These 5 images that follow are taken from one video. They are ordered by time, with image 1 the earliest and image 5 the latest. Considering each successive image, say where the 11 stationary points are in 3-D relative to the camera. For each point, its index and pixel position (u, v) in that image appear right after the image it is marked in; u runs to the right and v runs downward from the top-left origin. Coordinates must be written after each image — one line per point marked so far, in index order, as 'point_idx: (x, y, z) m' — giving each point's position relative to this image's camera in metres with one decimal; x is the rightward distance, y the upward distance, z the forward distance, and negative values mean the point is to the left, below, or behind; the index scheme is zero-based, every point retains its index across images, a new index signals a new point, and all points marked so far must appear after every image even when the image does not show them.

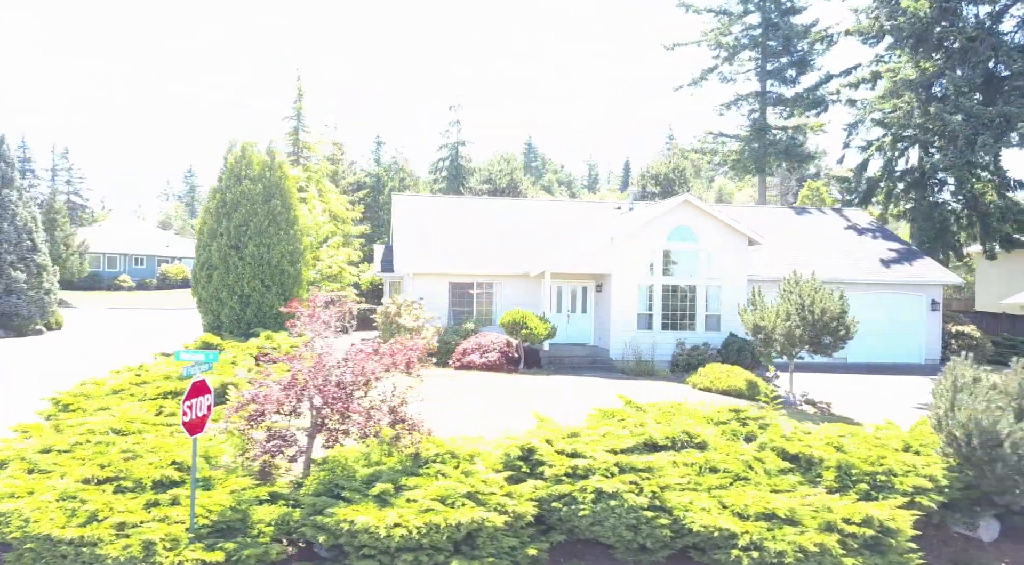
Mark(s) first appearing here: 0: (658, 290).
0: (+3.9, -0.2, +19.2) m
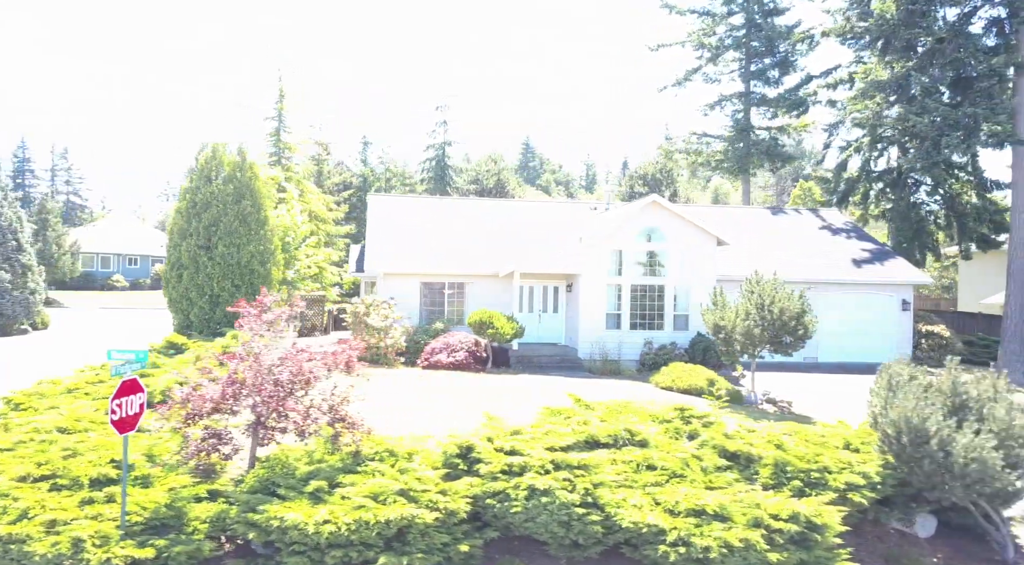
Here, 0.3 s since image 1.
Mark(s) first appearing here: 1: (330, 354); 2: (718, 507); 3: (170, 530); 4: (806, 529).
0: (+3.0, -0.2, +19.3) m
1: (-2.3, -0.9, +9.1) m
2: (+2.3, -2.5, +8.2) m
3: (-3.7, -2.7, +7.8) m
4: (+3.2, -2.7, +8.0) m
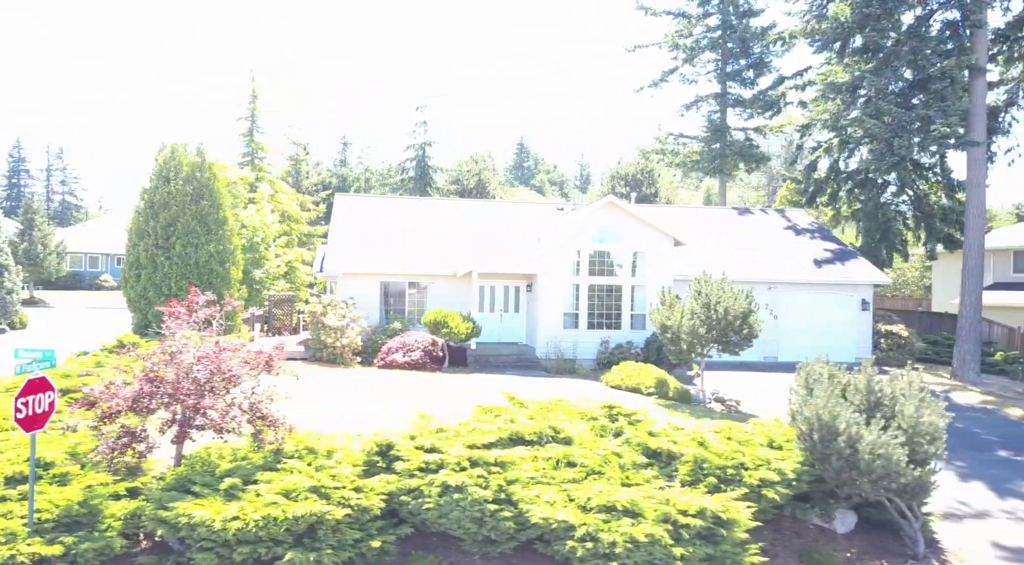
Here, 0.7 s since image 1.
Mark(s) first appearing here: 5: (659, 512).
0: (+1.9, -0.2, +19.5) m
1: (-3.3, -0.9, +9.1) m
2: (+1.3, -2.5, +8.4) m
3: (-4.7, -2.7, +7.9) m
4: (+2.2, -2.7, +8.2) m
5: (+1.7, -2.6, +8.2) m
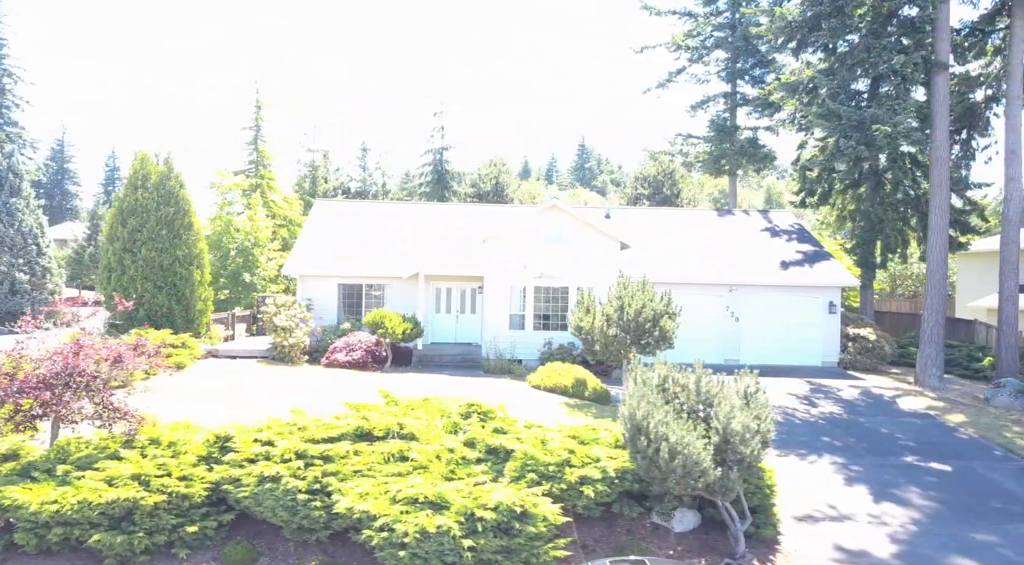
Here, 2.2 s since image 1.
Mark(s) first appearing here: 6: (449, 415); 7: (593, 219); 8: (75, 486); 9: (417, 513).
0: (+0.5, -0.3, +19.7) m
1: (-5.5, -0.9, +9.8) m
2: (-0.9, -2.6, +8.7) m
3: (-7.0, -2.7, +8.7) m
4: (-0.1, -2.7, +8.4) m
5: (-0.6, -2.6, +8.5) m
6: (-0.9, -2.0, +10.9) m
7: (+2.1, +1.7, +19.3) m
8: (-5.1, -2.4, +8.6) m
9: (-1.1, -2.7, +8.5) m
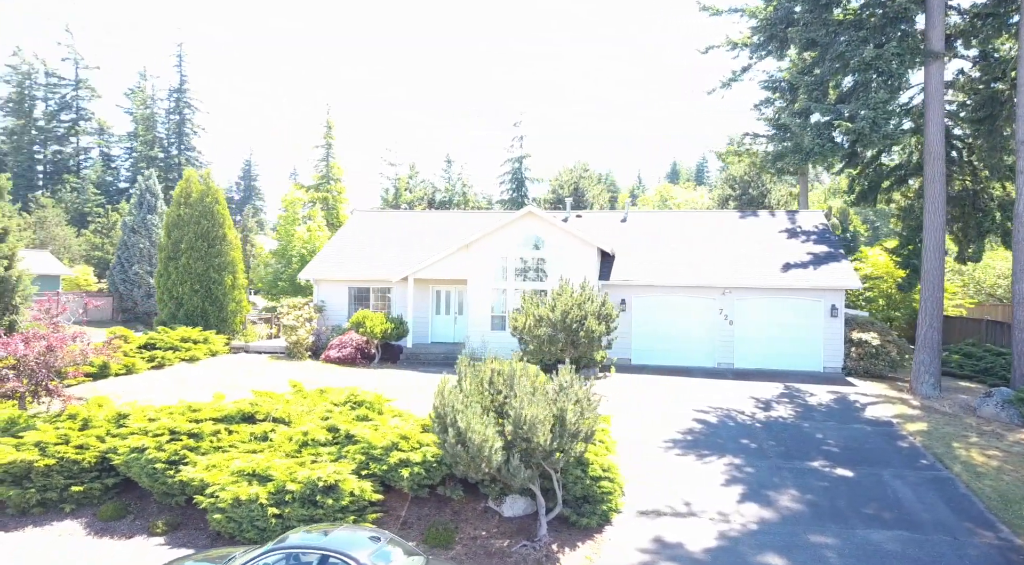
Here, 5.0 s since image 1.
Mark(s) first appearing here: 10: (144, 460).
0: (0.0, -0.4, +20.6) m
1: (-7.7, -1.0, +12.0) m
2: (-3.4, -2.6, +10.0) m
3: (-9.4, -2.7, +11.1) m
4: (-2.6, -2.8, +9.6) m
5: (-3.1, -2.6, +9.8) m
6: (-3.0, -2.0, +12.2) m
7: (+1.5, +1.6, +19.9) m
8: (-7.6, -2.4, +10.7) m
9: (-3.6, -2.7, +9.8) m
10: (-5.2, -2.5, +10.4) m
